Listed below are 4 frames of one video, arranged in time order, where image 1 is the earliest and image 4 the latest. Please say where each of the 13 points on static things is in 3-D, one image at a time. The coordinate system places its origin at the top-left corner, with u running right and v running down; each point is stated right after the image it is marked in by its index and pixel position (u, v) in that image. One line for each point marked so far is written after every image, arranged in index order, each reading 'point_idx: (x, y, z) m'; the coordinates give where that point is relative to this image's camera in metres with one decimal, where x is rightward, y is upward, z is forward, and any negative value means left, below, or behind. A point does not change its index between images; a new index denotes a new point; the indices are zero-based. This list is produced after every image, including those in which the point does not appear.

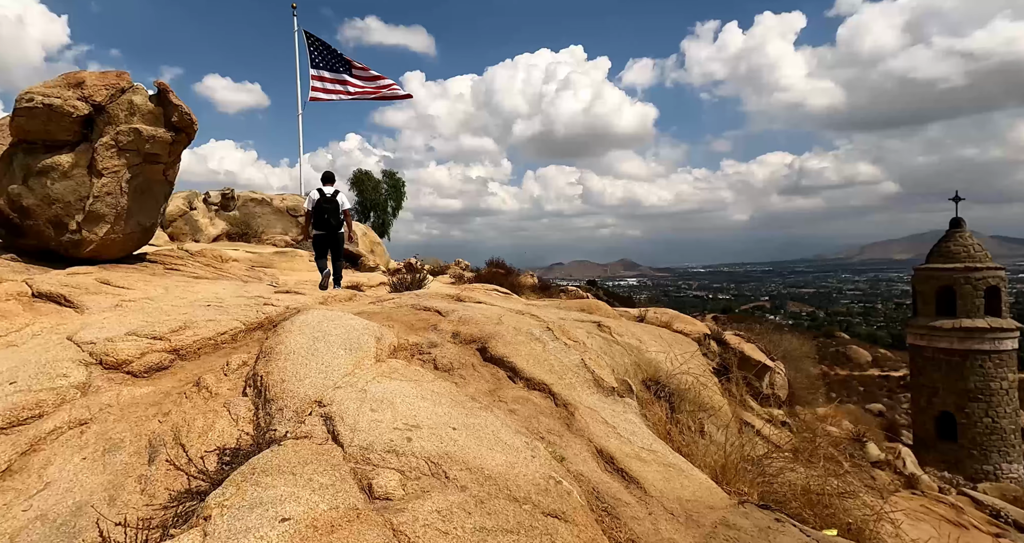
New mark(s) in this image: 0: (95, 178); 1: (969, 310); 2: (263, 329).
0: (-6.2, +1.4, +7.7) m
1: (+13.9, -1.2, +15.4) m
2: (-2.4, -0.6, +5.0) m
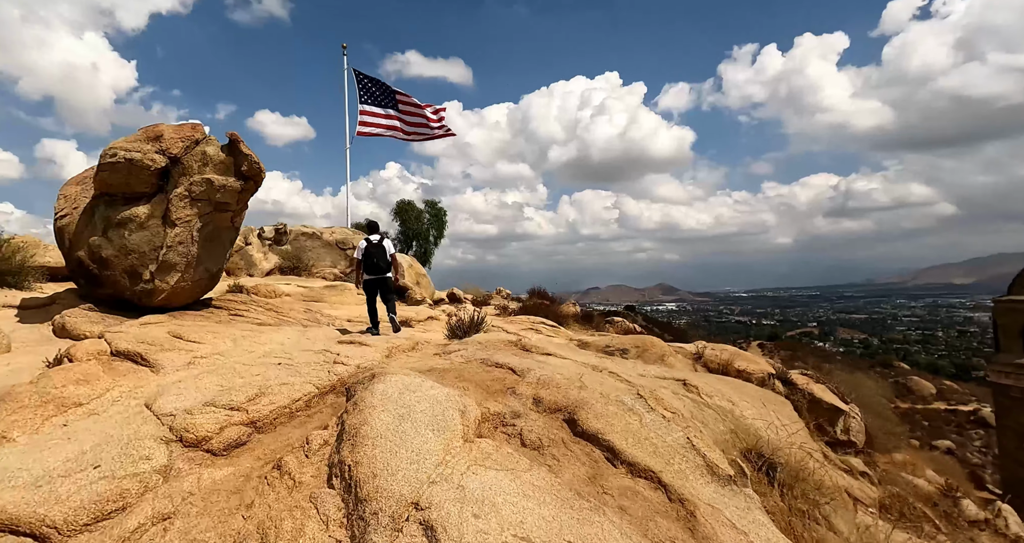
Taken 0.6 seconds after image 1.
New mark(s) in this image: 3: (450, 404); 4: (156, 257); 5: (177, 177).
0: (-5.2, +0.7, +7.8) m
1: (+15.3, -2.2, +13.9) m
2: (-1.6, -1.1, +4.8) m
3: (-0.5, -1.0, +3.8) m
4: (-5.4, +0.2, +7.8) m
5: (-5.2, +1.5, +8.0) m
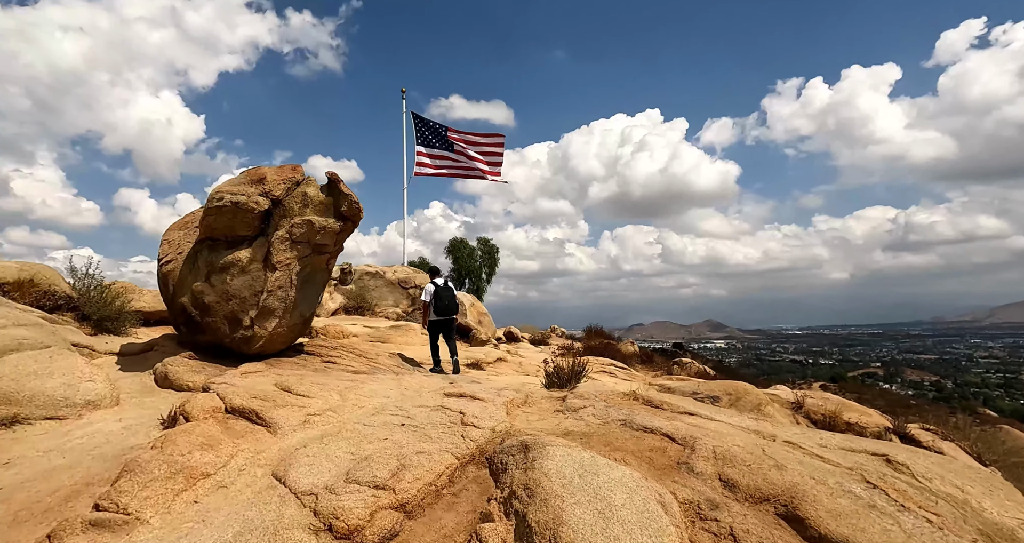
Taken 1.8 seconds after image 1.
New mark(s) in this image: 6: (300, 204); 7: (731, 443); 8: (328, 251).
0: (-3.6, 0.0, +7.6) m
1: (+17.4, -3.1, +11.7) m
2: (-0.3, -1.5, +4.2) m
3: (+0.8, -1.3, +3.1) m
4: (-3.7, -0.4, +7.6) m
5: (-3.6, +0.8, +7.9) m
6: (-3.2, +1.0, +7.9) m
7: (+1.8, -1.4, +4.2) m
8: (-2.9, +0.3, +8.2) m
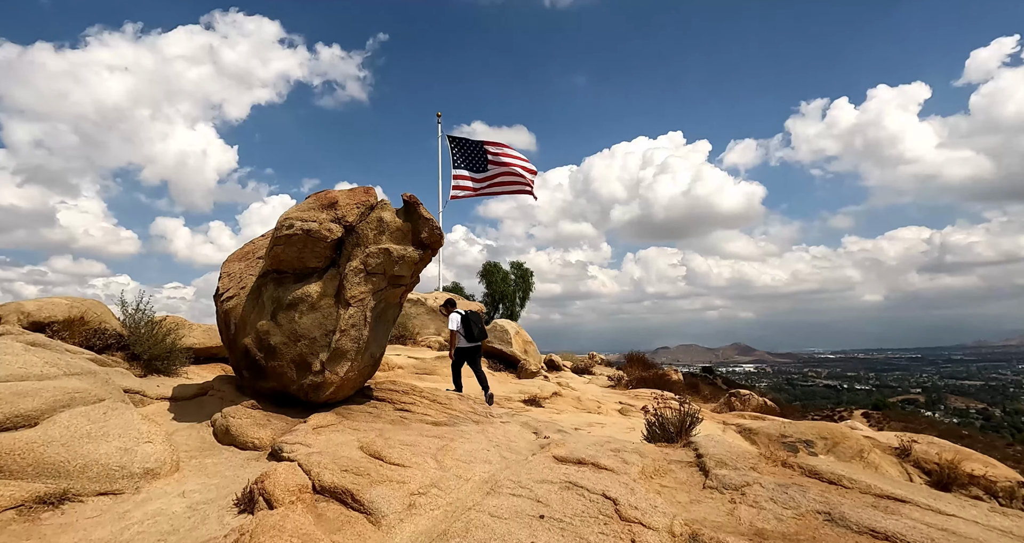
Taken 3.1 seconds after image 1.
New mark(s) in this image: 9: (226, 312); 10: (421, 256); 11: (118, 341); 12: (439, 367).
0: (-2.2, -0.5, +6.7) m
1: (+19.0, -3.7, +9.6) m
2: (+0.9, -1.8, +3.0) m
3: (+2.0, -1.6, +1.9) m
4: (-2.4, -0.9, +6.6) m
5: (-2.2, +0.3, +7.0) m
6: (-1.8, +0.5, +7.0) m
7: (+3.0, -1.7, +3.0) m
8: (-1.5, -0.2, +7.3) m
9: (-4.0, -0.6, +7.1) m
10: (-1.3, +0.2, +7.2) m
11: (-6.6, -1.1, +8.7) m
12: (-2.5, -3.6, +19.0) m
